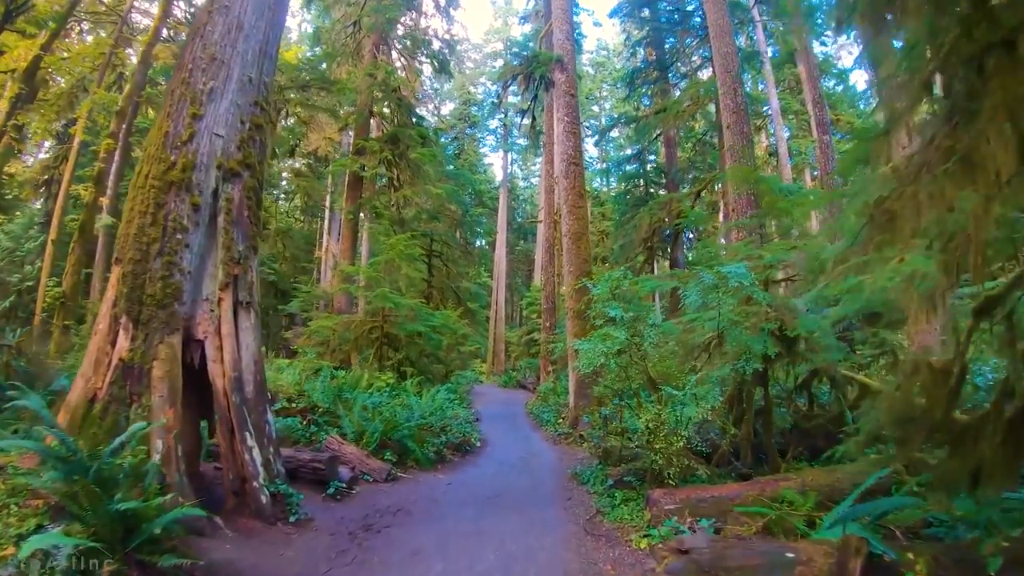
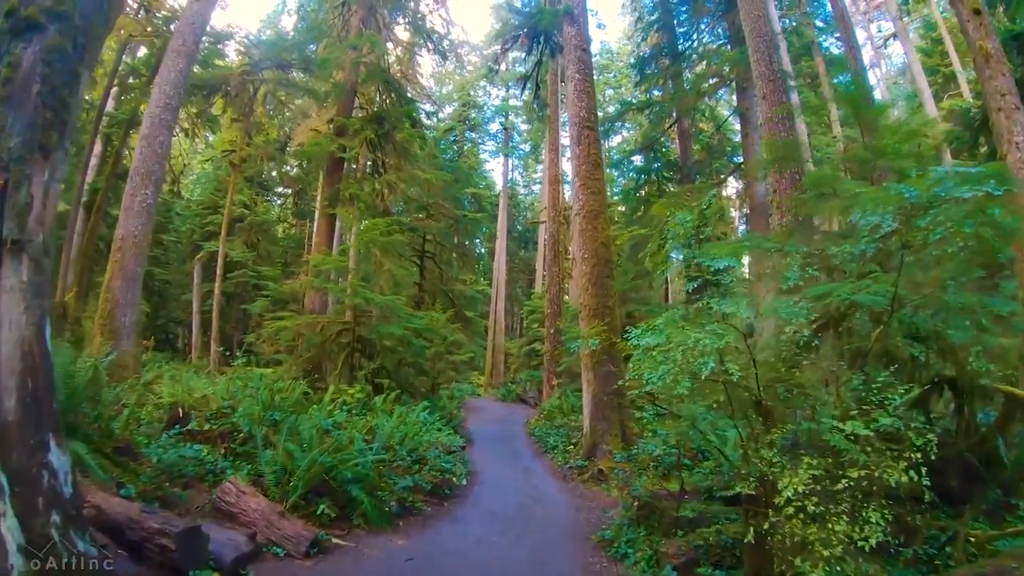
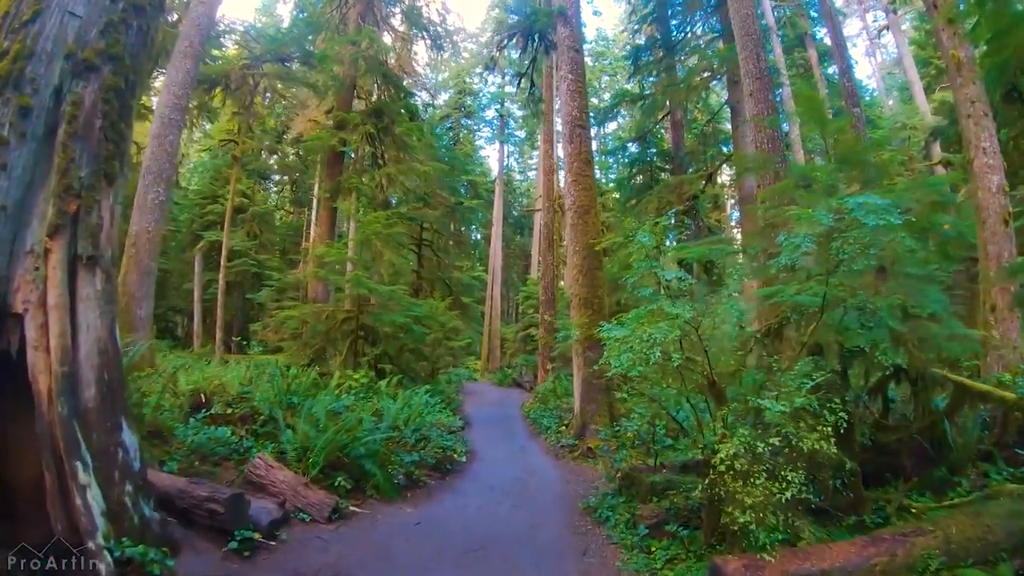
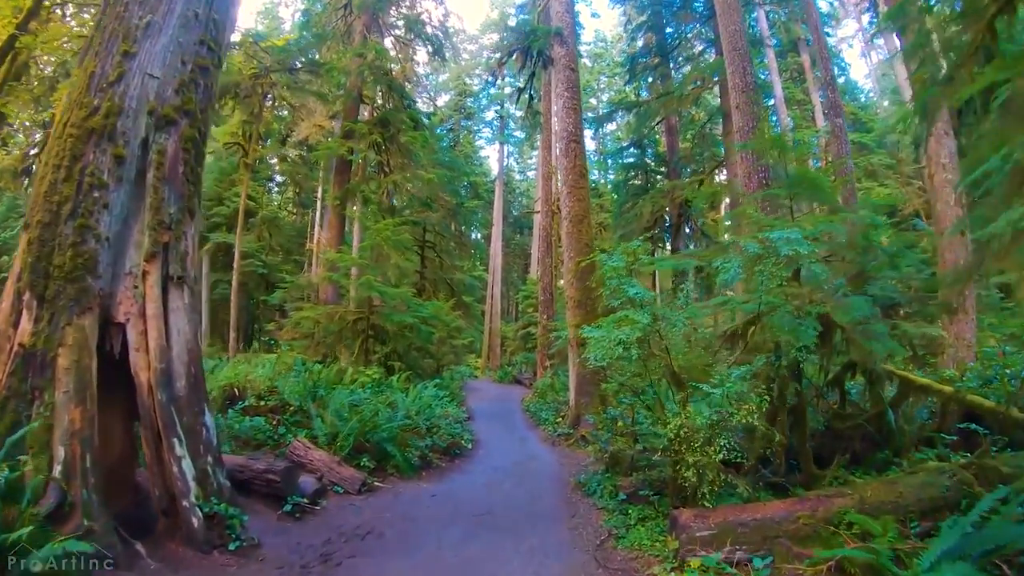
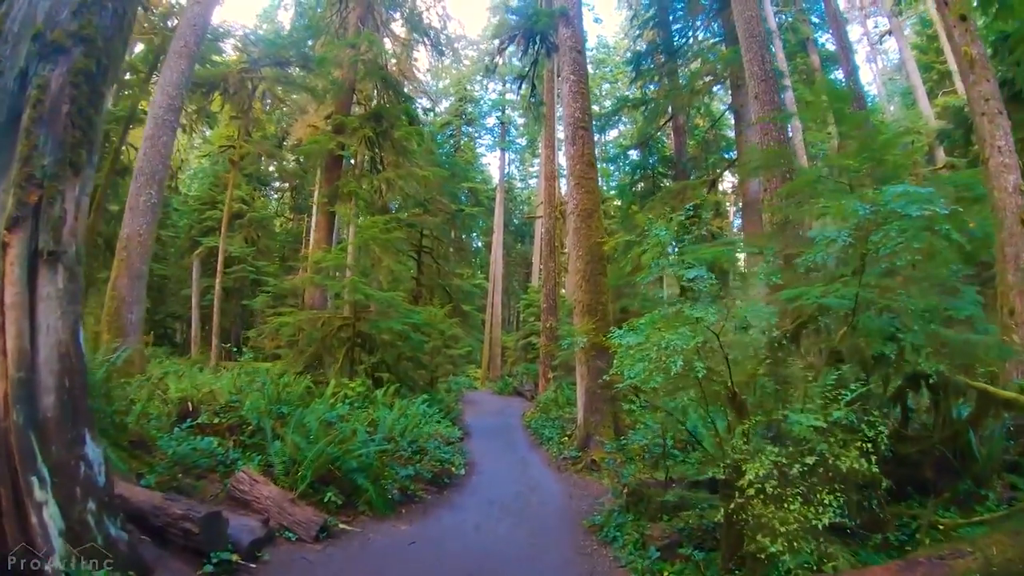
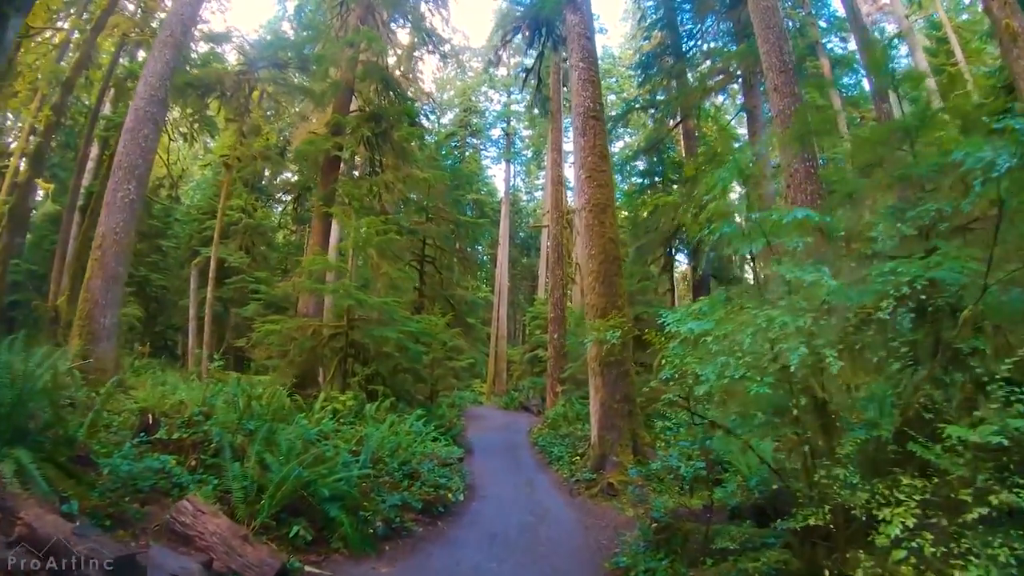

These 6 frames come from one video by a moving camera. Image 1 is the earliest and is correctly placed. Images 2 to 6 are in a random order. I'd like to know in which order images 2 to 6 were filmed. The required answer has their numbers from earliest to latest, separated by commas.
4, 3, 5, 2, 6
